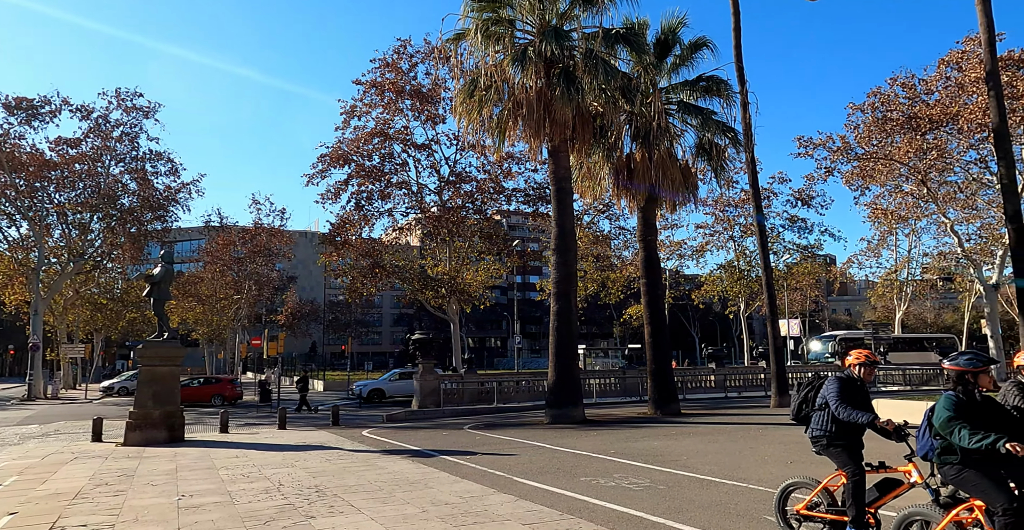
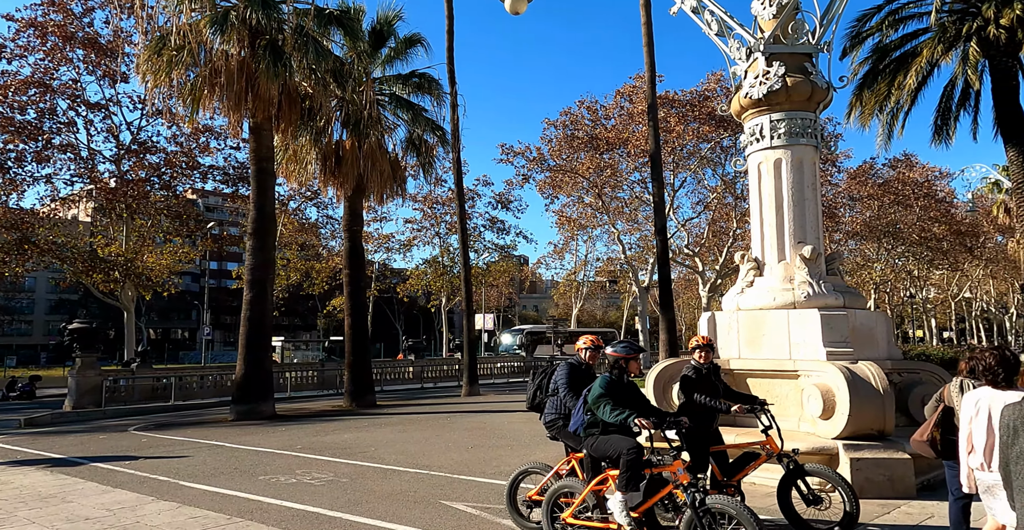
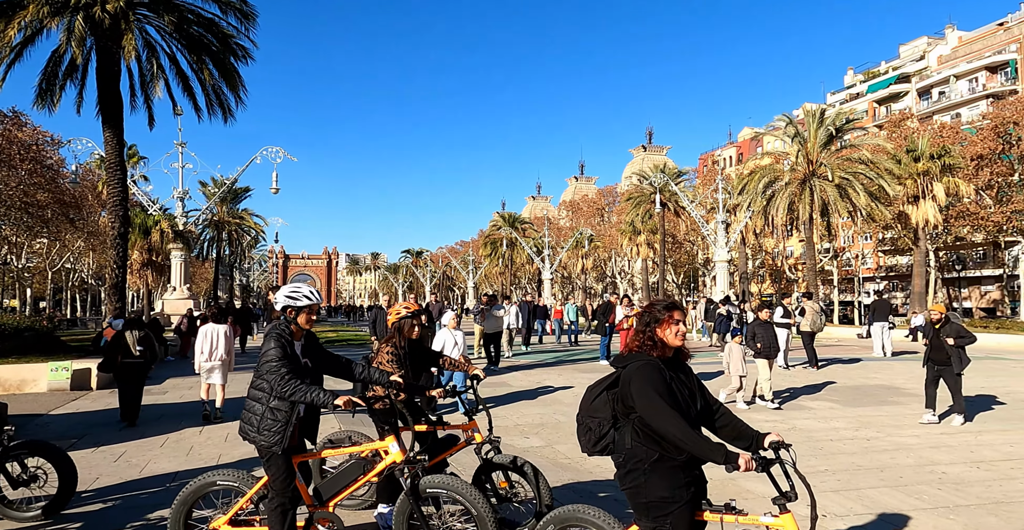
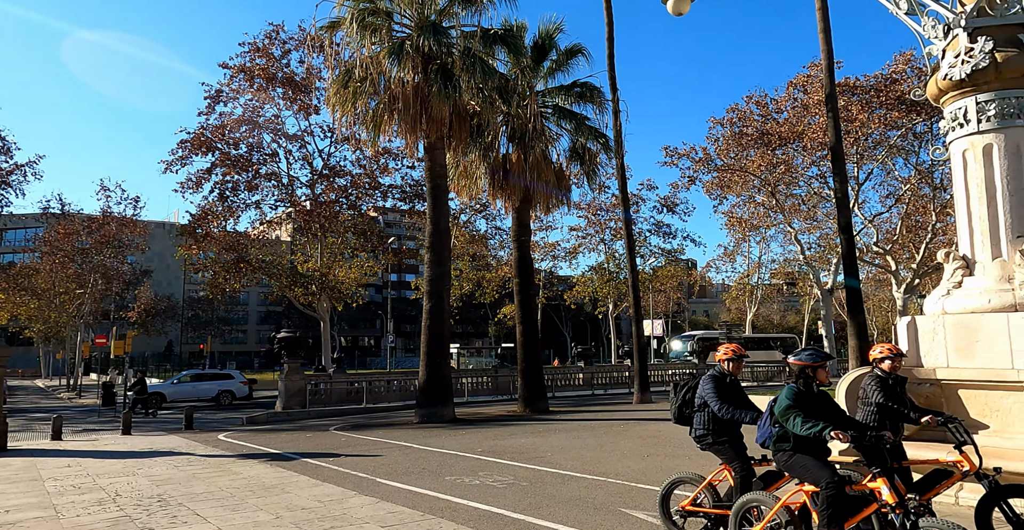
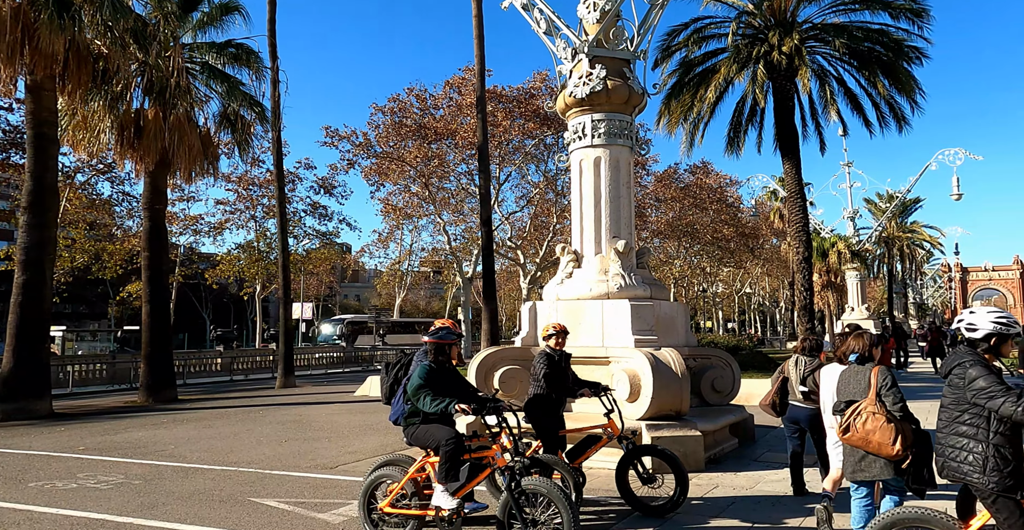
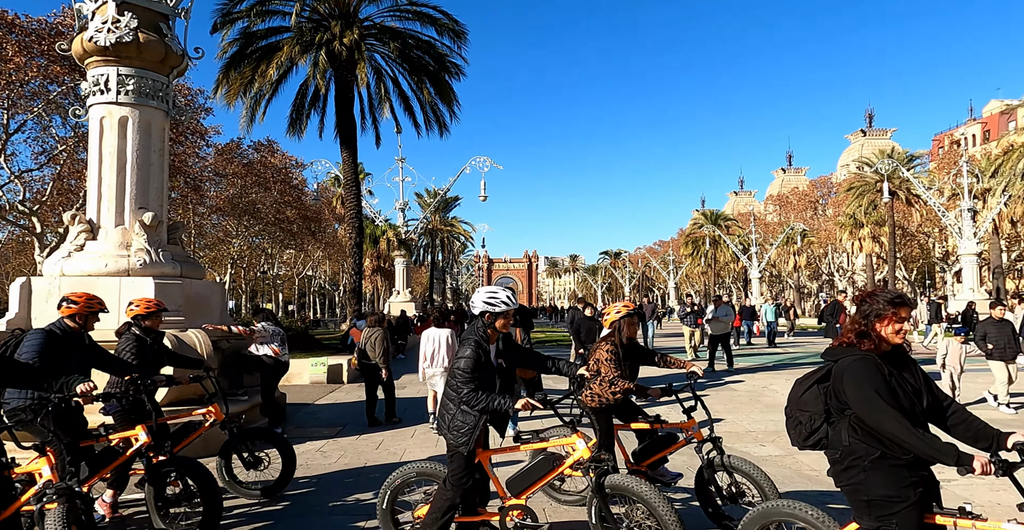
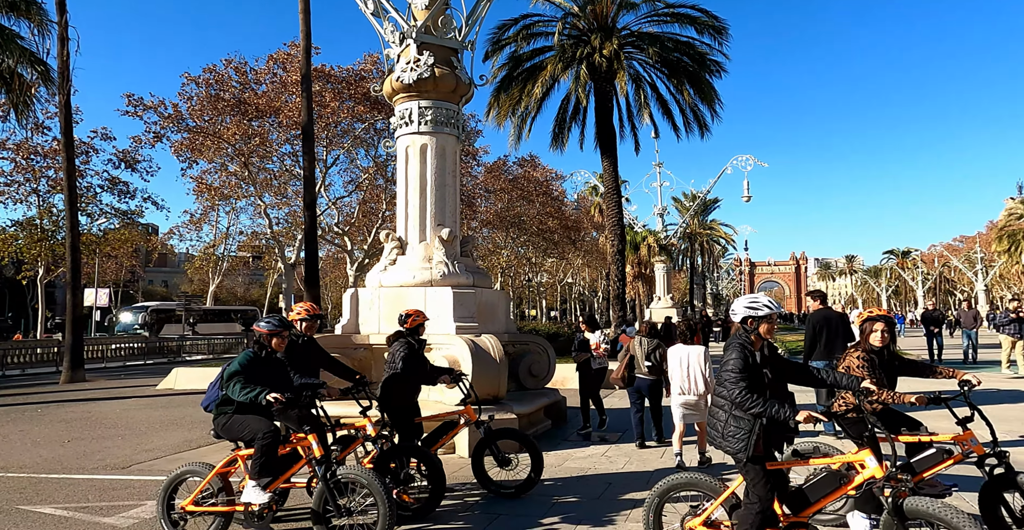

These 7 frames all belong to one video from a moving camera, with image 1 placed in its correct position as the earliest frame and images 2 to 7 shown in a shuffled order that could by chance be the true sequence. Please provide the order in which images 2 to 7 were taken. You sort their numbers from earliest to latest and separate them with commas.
4, 2, 5, 7, 6, 3
